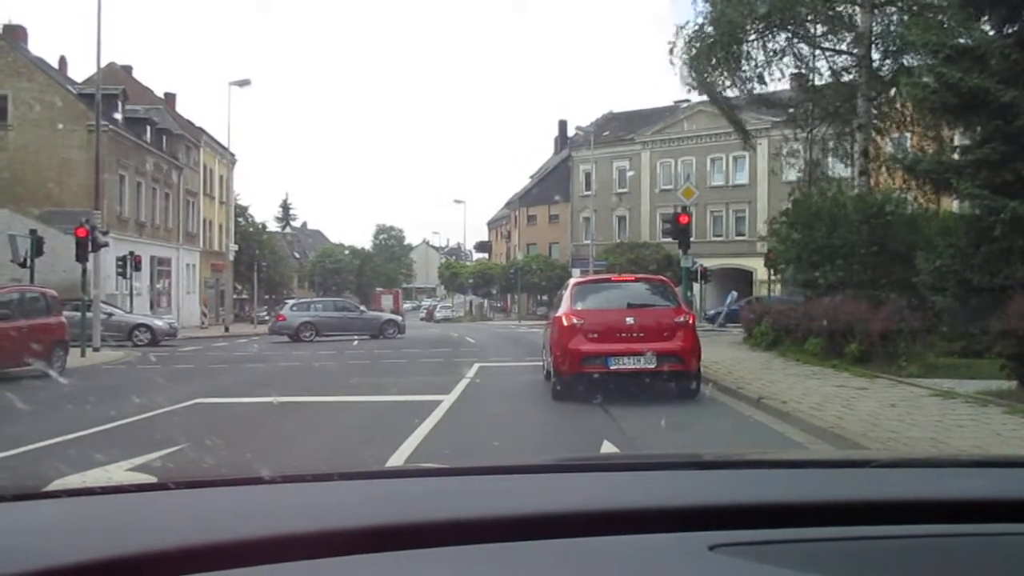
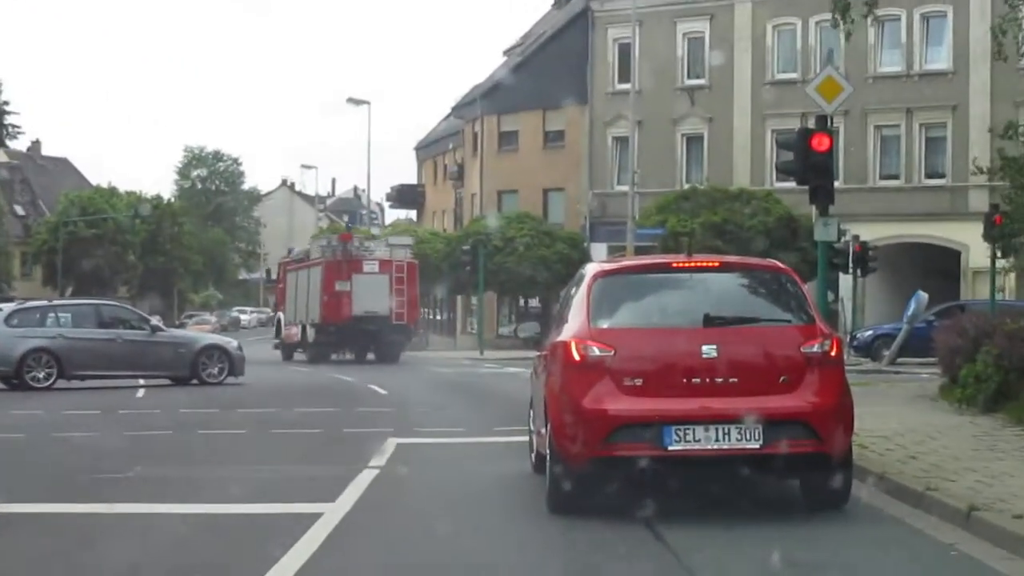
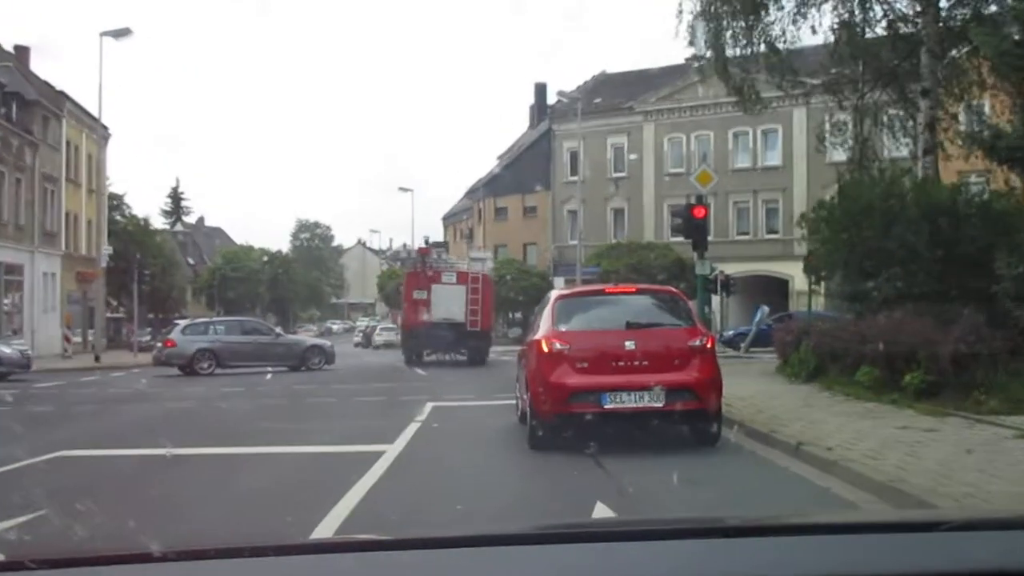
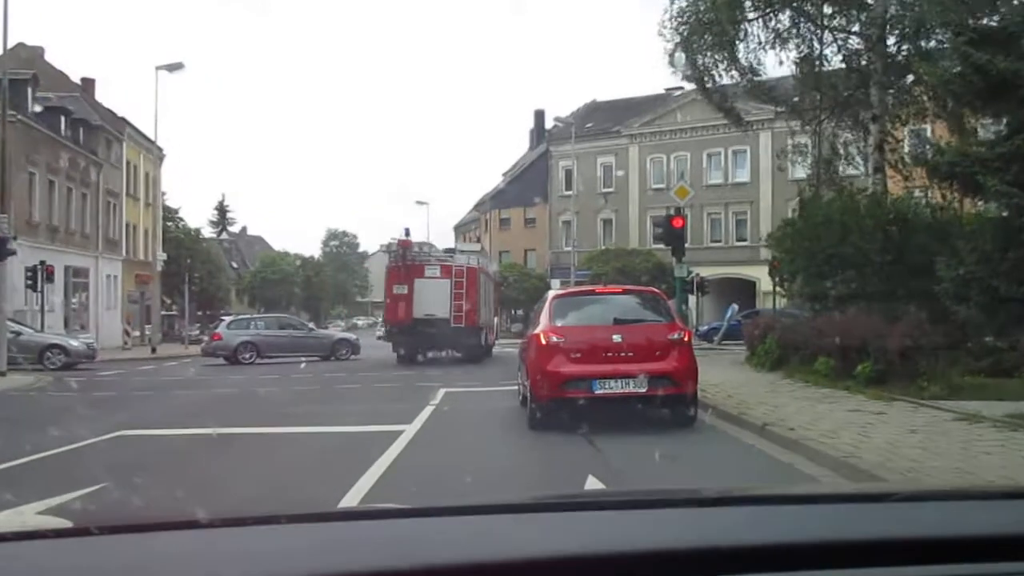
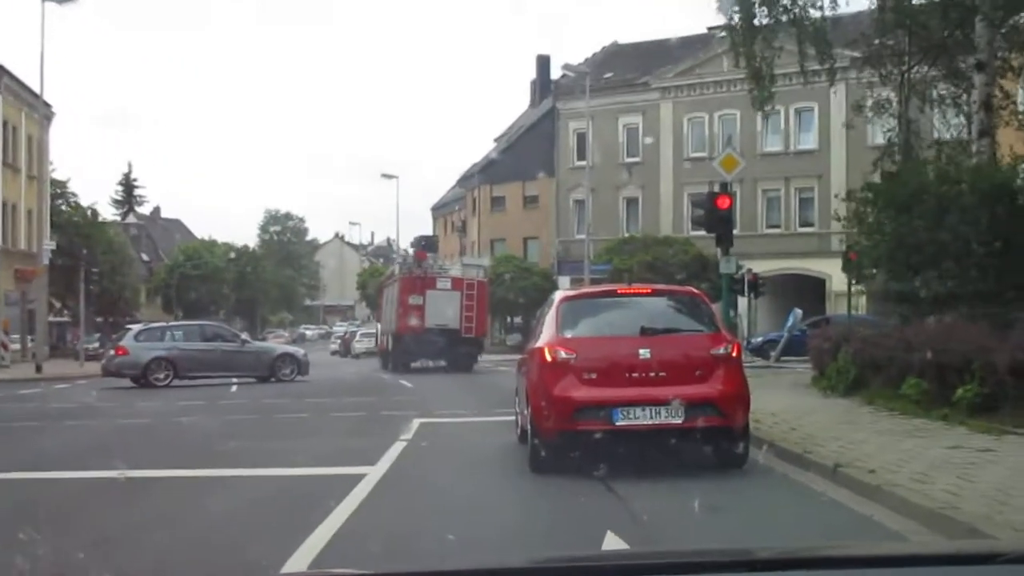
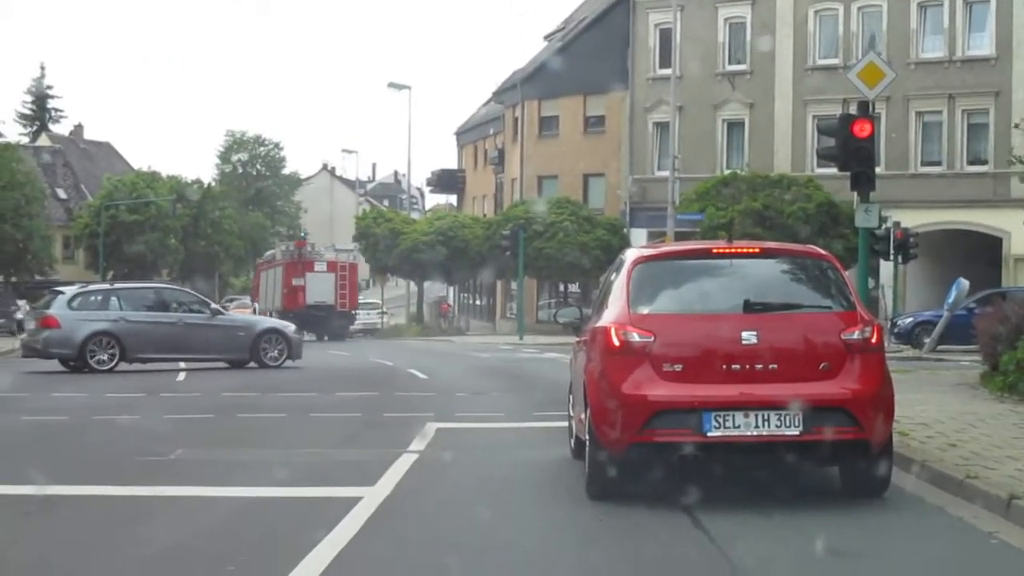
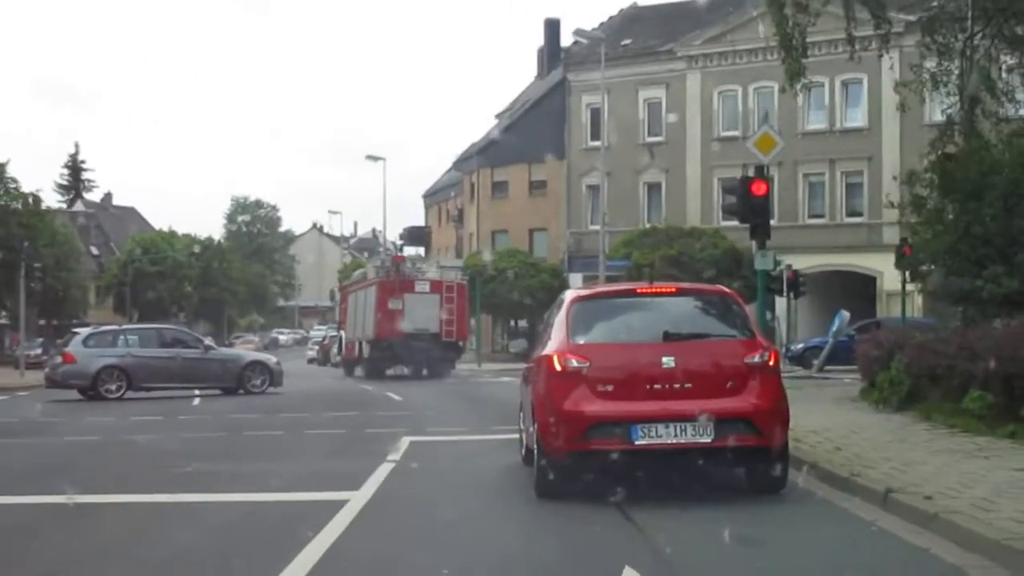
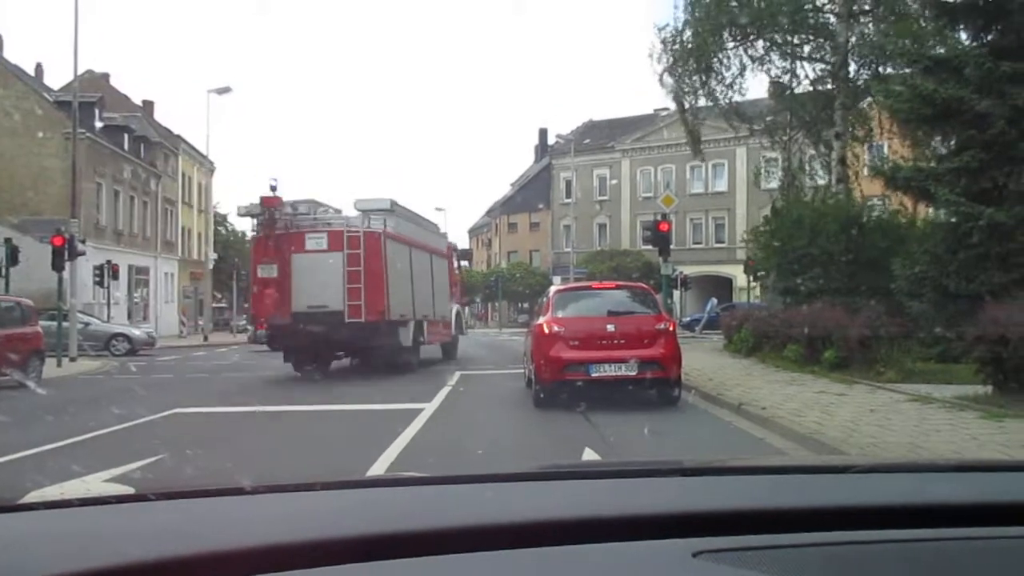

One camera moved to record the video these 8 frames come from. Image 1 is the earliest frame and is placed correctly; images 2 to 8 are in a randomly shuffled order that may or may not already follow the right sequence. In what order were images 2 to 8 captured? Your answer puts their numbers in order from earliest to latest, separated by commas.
8, 4, 3, 5, 7, 2, 6
